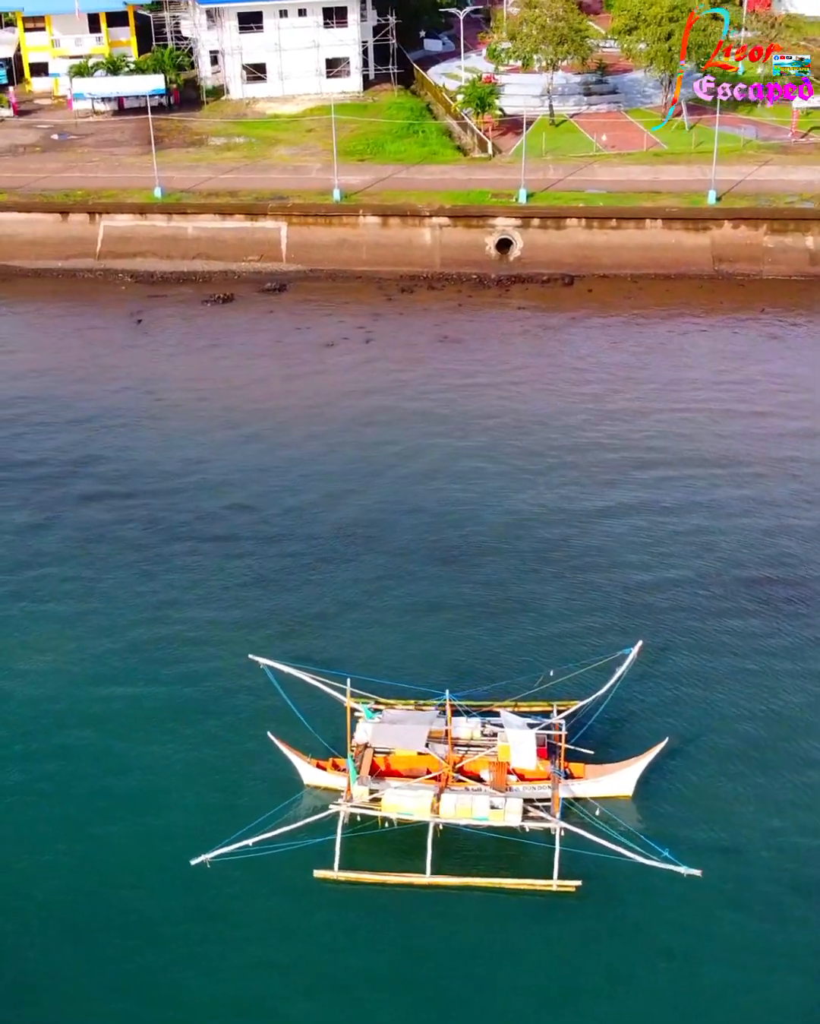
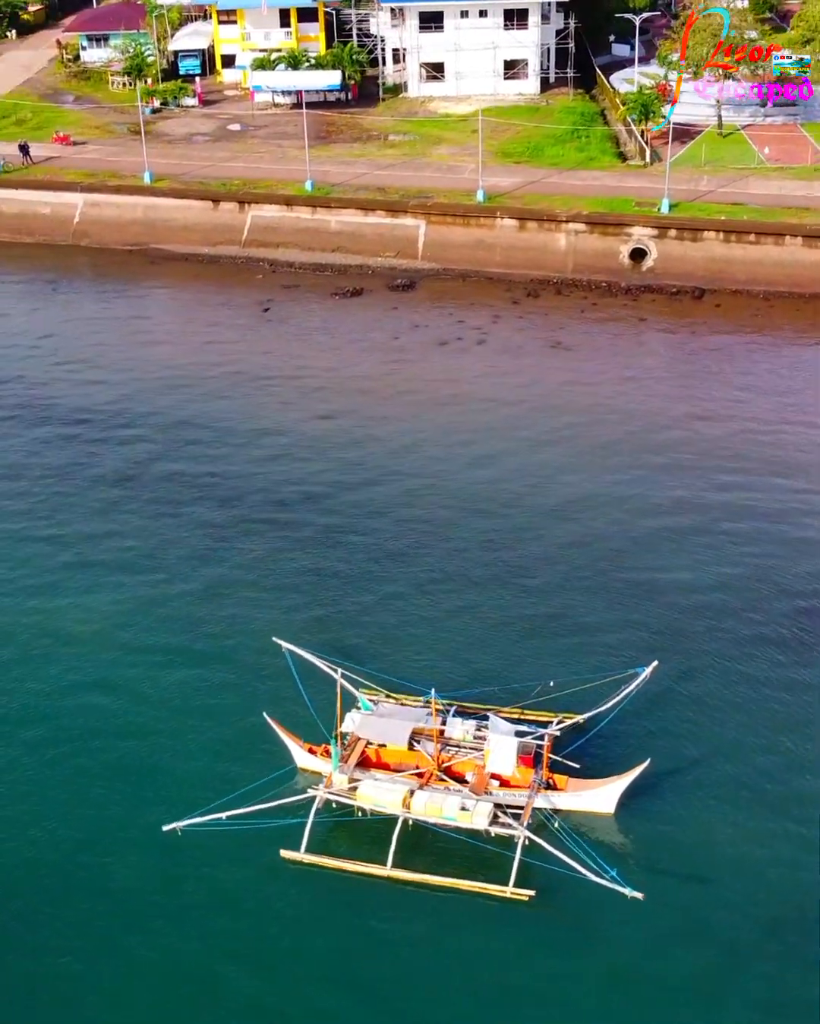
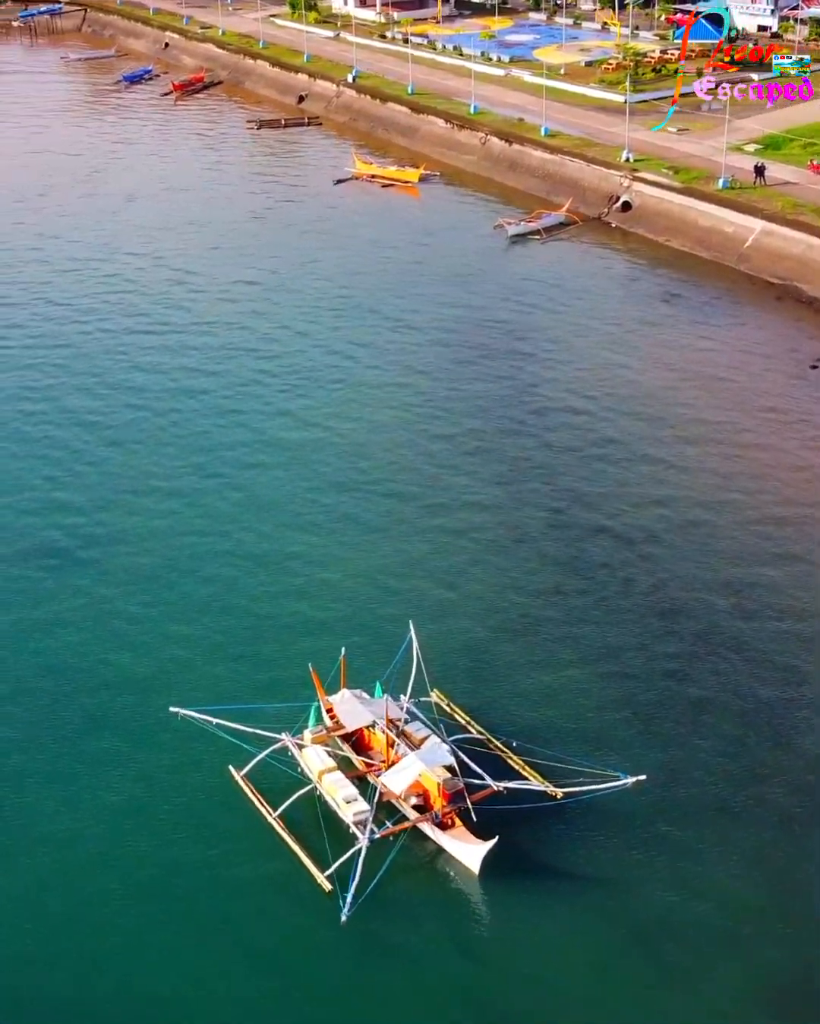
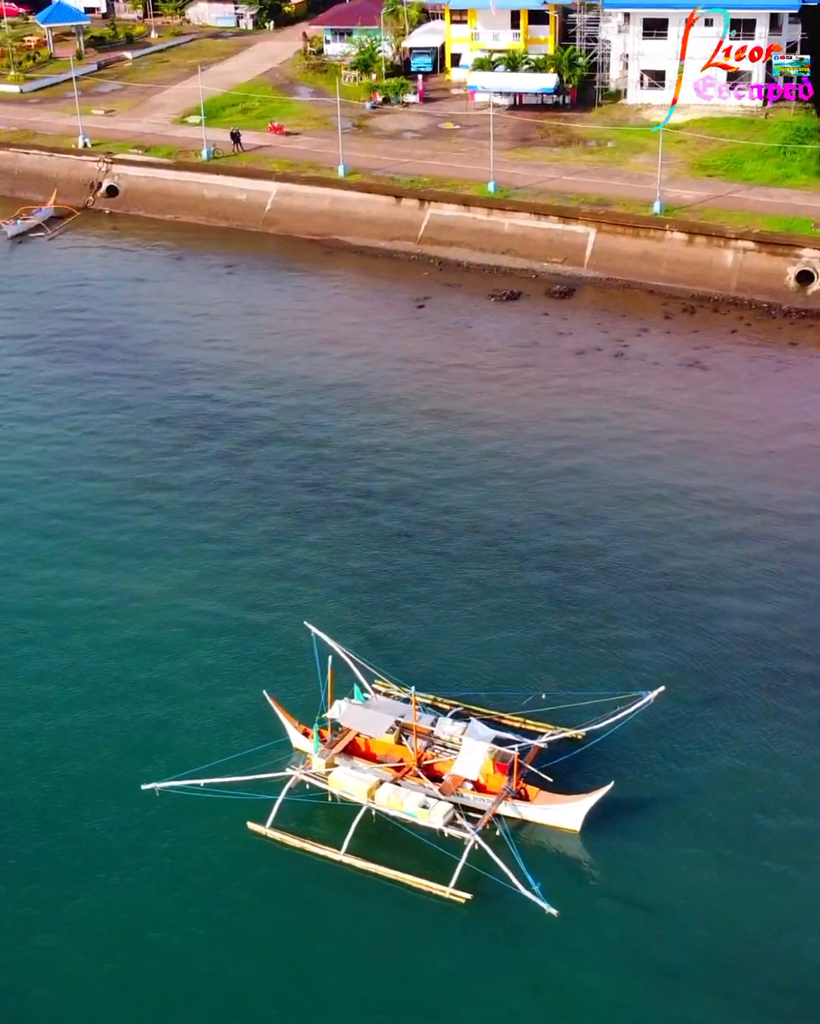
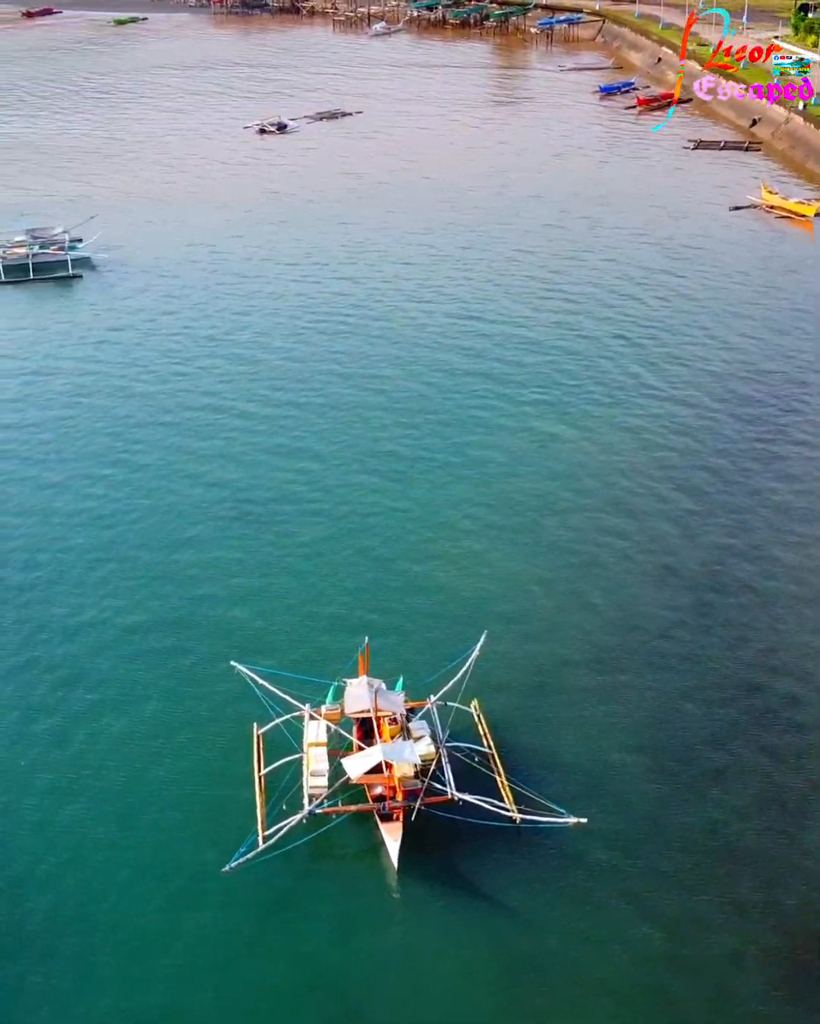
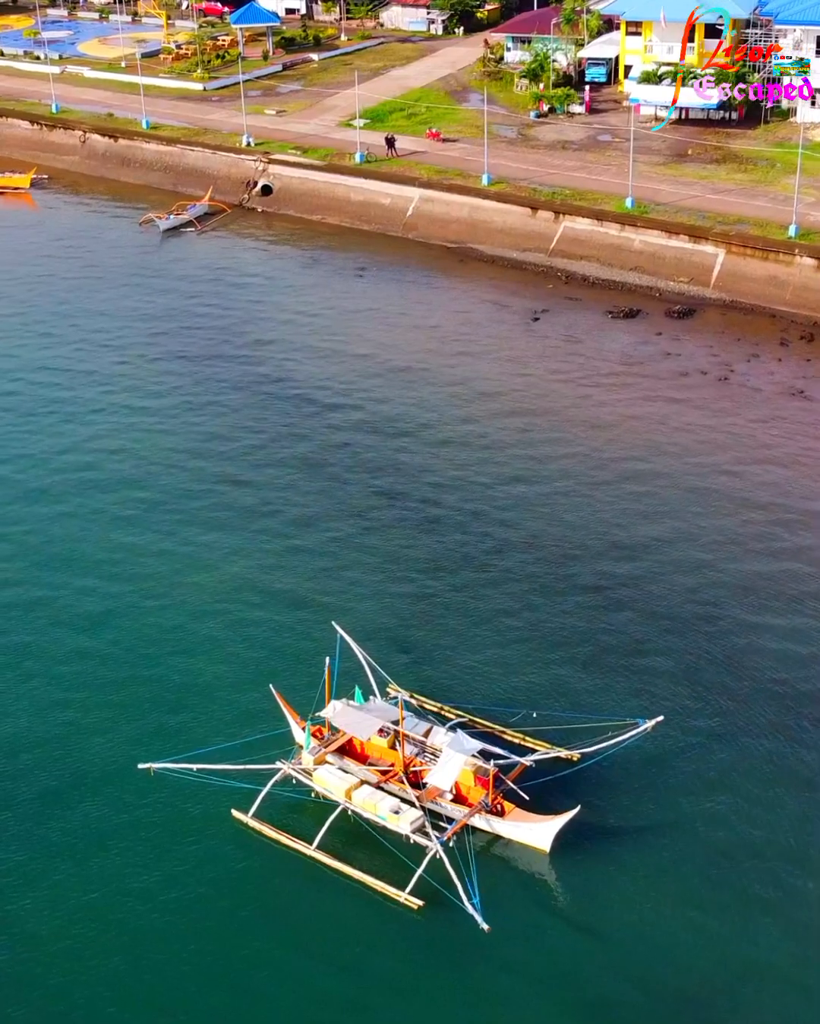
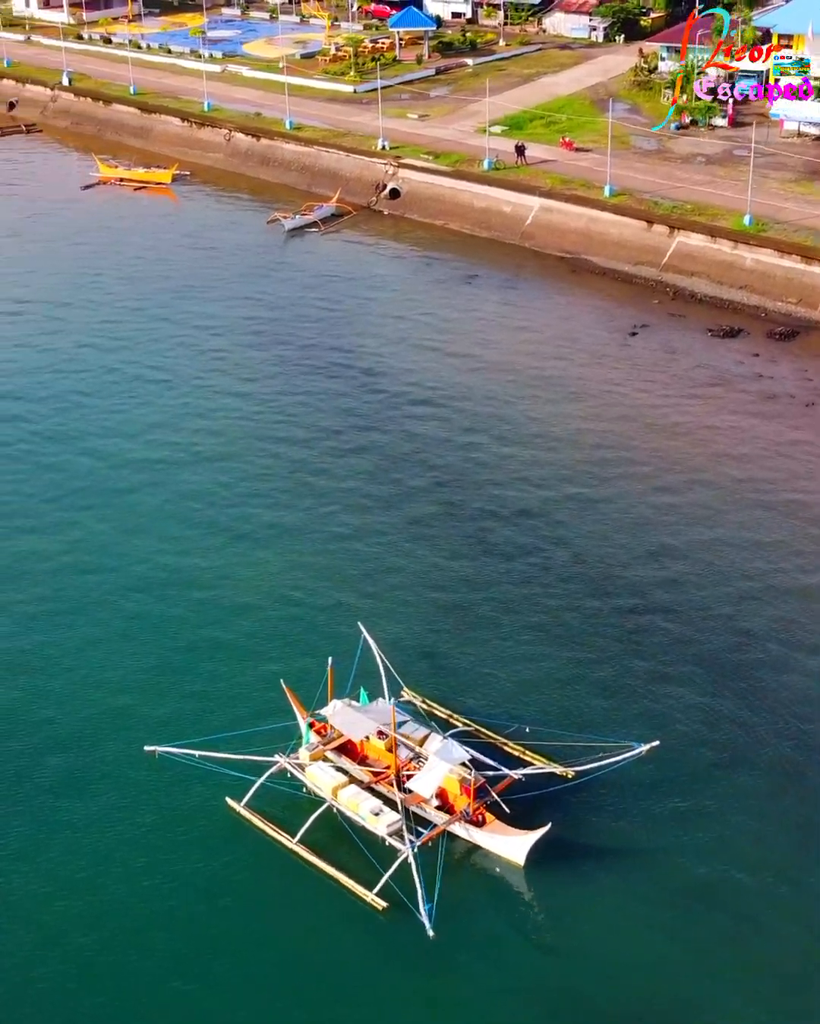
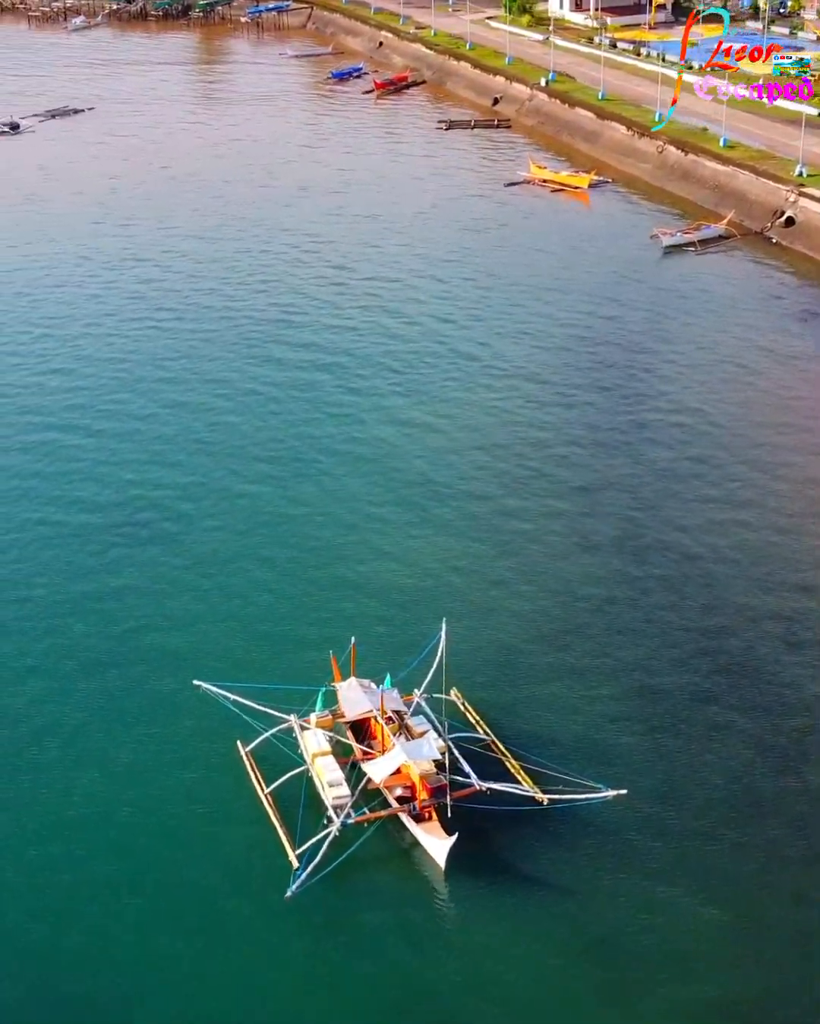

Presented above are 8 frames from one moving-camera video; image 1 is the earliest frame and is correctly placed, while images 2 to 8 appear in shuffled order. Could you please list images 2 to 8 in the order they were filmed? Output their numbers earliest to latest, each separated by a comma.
2, 4, 6, 7, 3, 8, 5
